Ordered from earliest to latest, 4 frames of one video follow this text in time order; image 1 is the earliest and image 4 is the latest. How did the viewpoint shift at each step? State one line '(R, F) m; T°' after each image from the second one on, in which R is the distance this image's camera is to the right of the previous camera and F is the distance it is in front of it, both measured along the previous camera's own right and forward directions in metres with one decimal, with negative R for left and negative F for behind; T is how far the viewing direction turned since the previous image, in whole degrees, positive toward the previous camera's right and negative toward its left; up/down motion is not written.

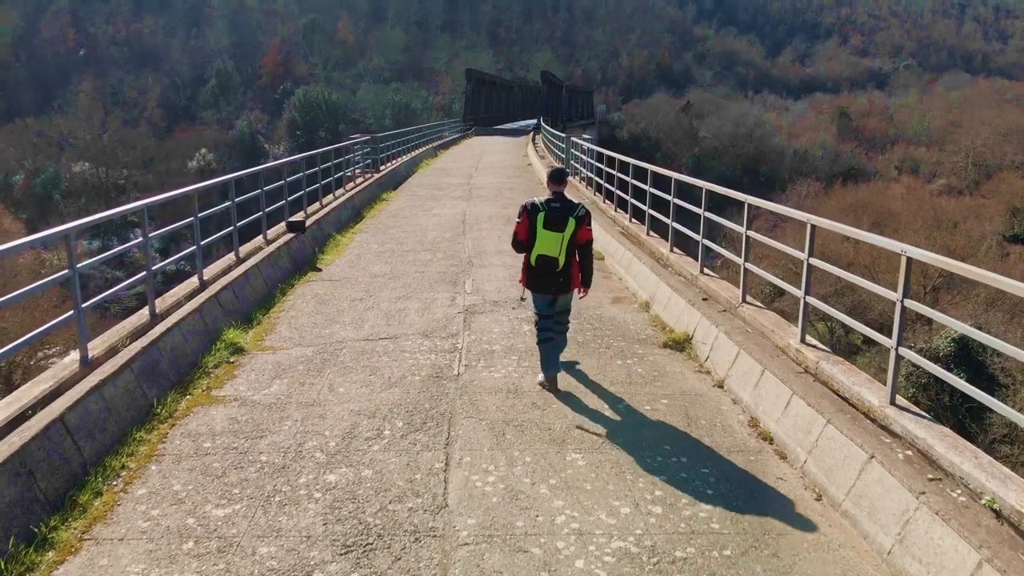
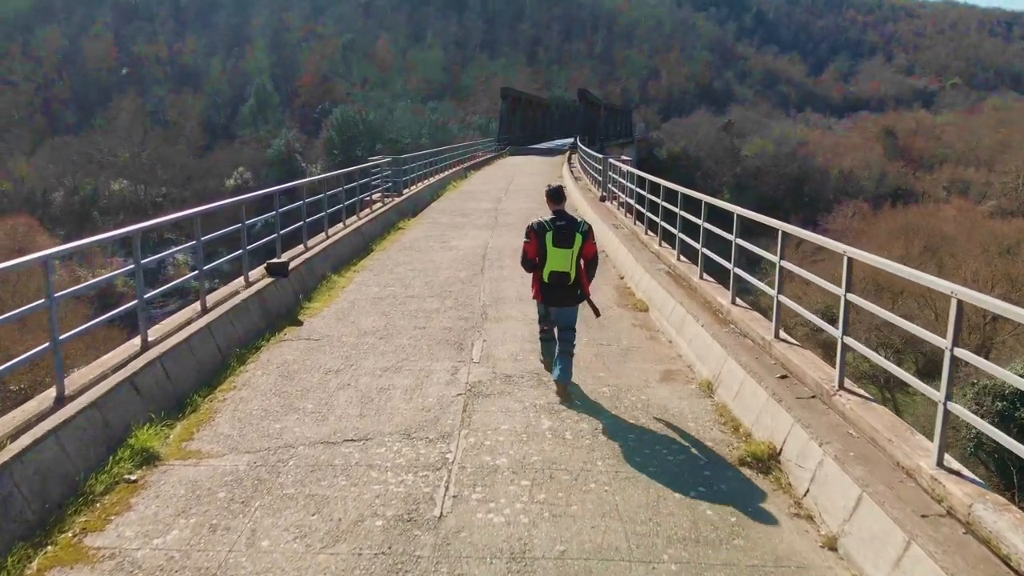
(+0.1, +1.8) m; -2°
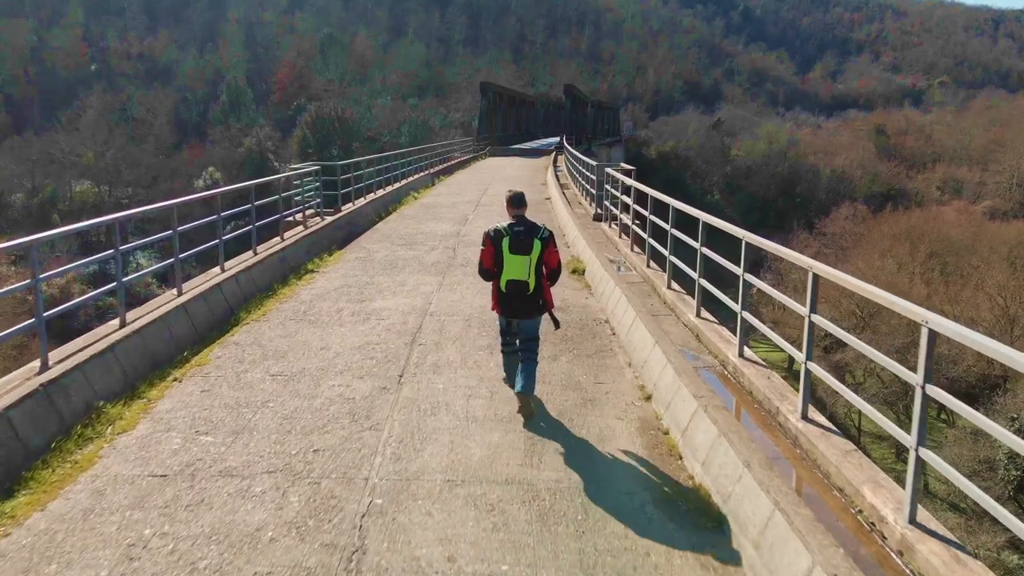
(+0.3, +4.4) m; +1°
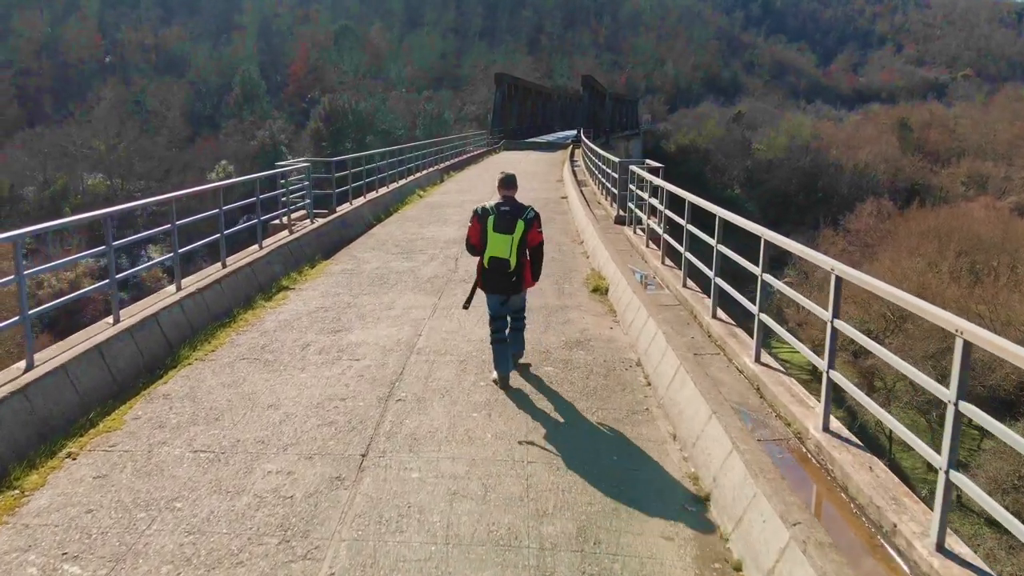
(+0.1, +1.5) m; -1°
